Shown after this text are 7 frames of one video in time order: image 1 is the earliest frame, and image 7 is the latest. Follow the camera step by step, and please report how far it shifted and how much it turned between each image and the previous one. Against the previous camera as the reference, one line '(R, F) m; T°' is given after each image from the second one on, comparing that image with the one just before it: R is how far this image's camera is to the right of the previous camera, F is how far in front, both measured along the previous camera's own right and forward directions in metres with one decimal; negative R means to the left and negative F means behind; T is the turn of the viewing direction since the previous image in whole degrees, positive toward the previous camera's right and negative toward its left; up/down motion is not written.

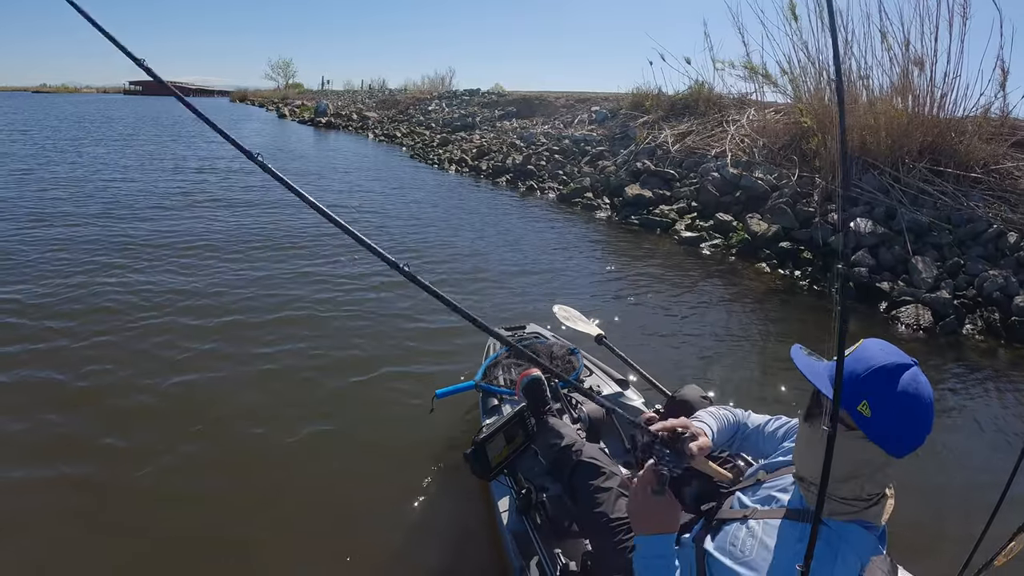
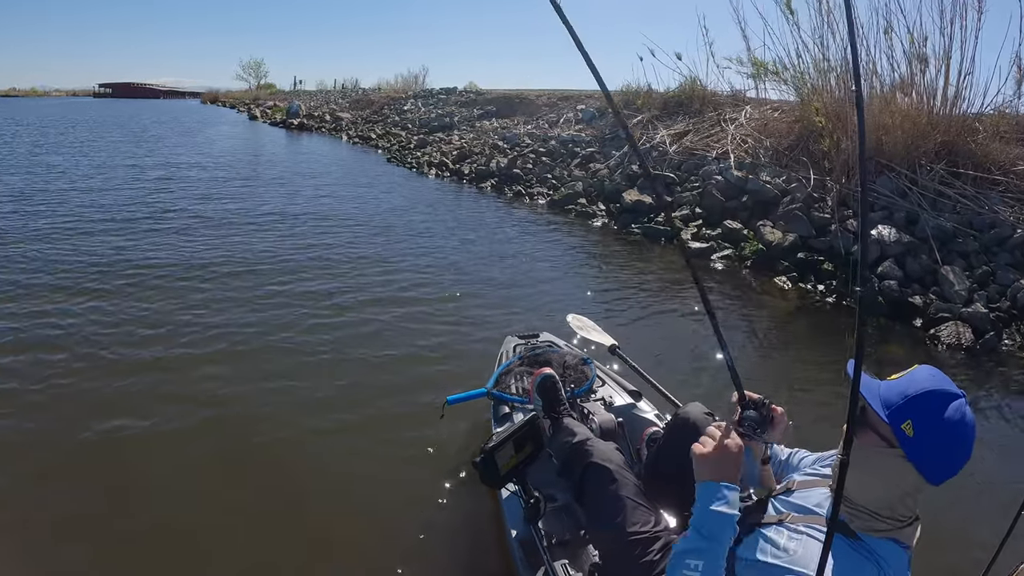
(-0.2, +1.0) m; +2°
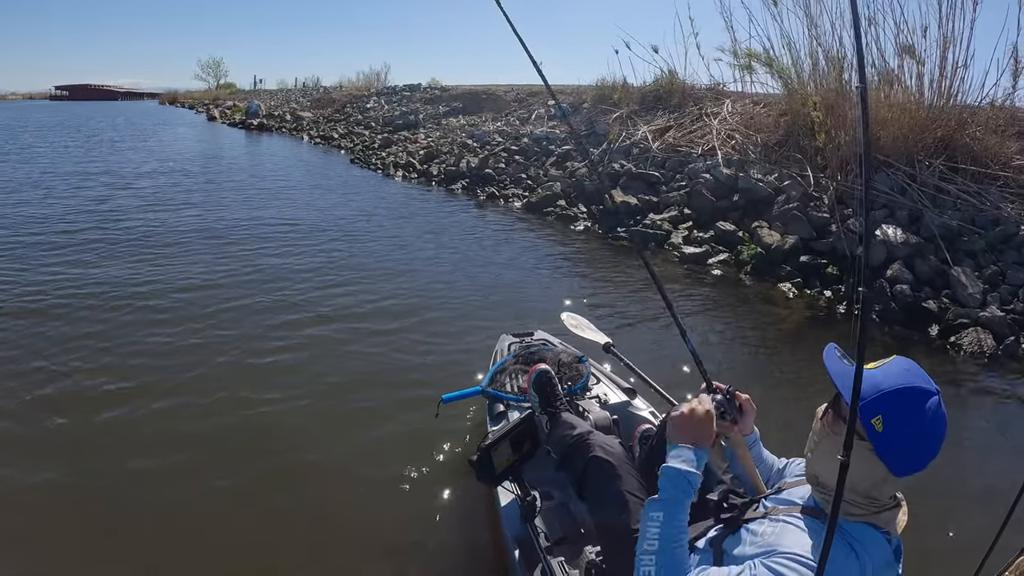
(-0.1, +0.9) m; +3°
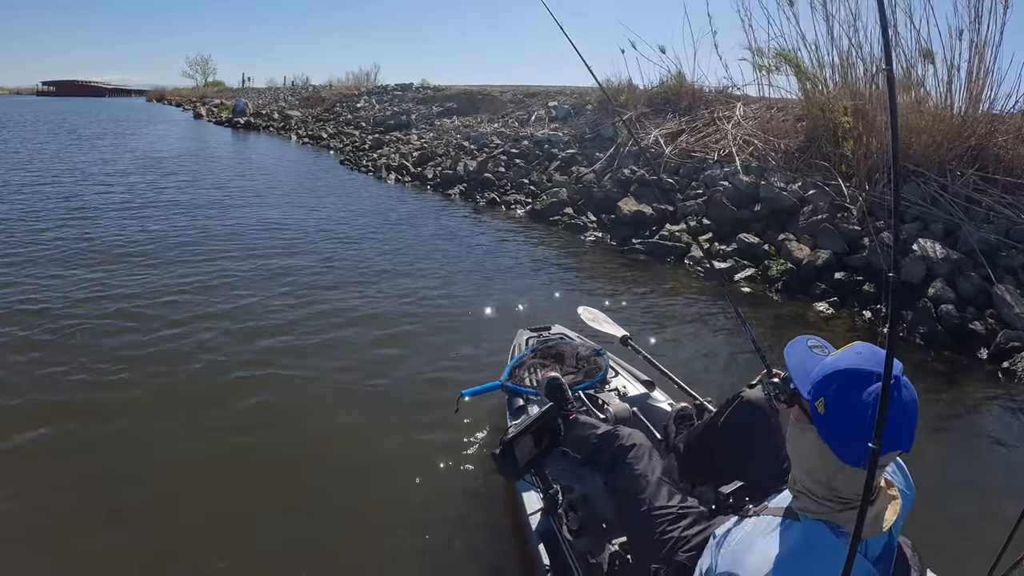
(-0.2, +0.7) m; +1°
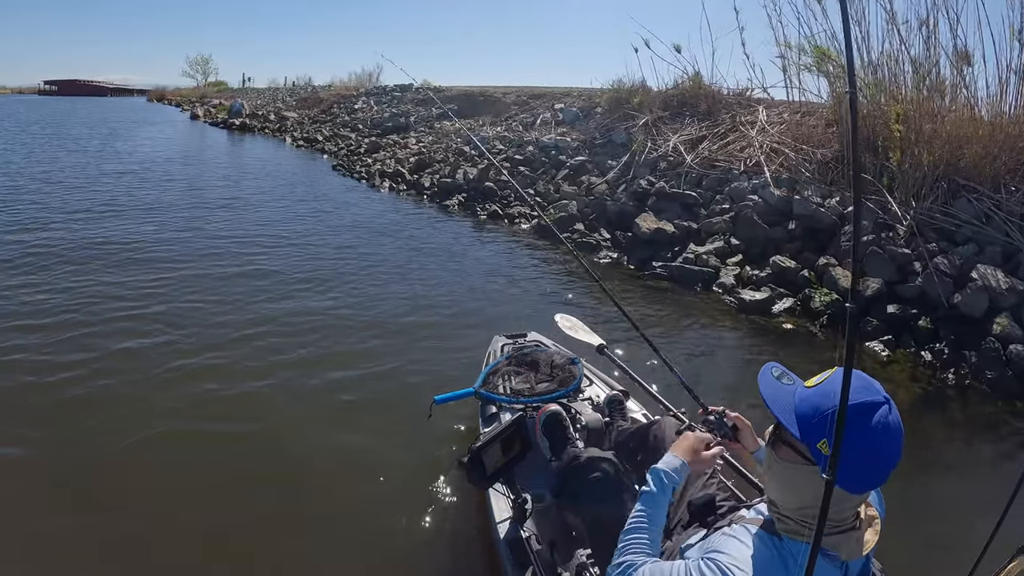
(0.0, +1.0) m; 0°
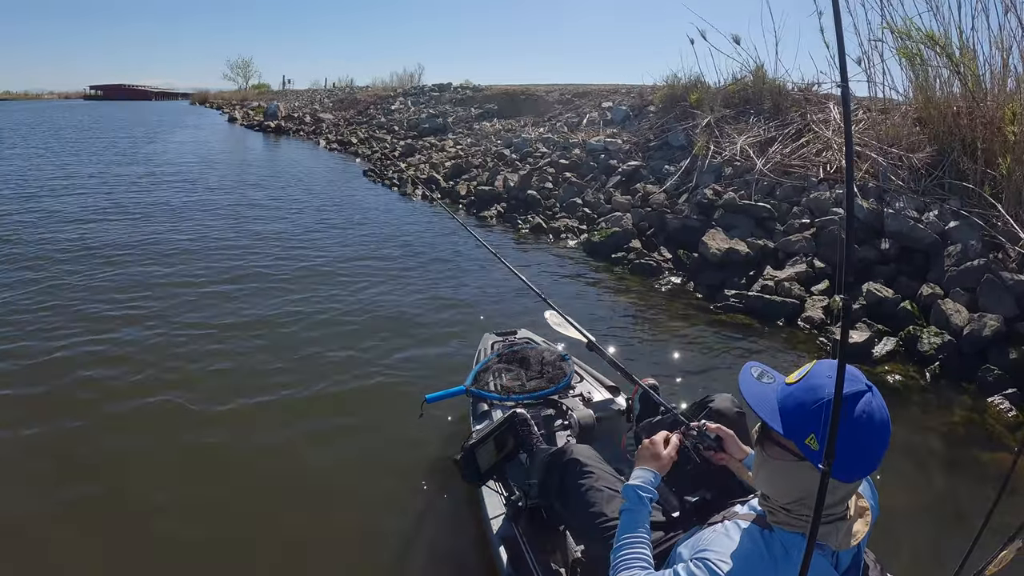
(-0.1, +0.9) m; -3°
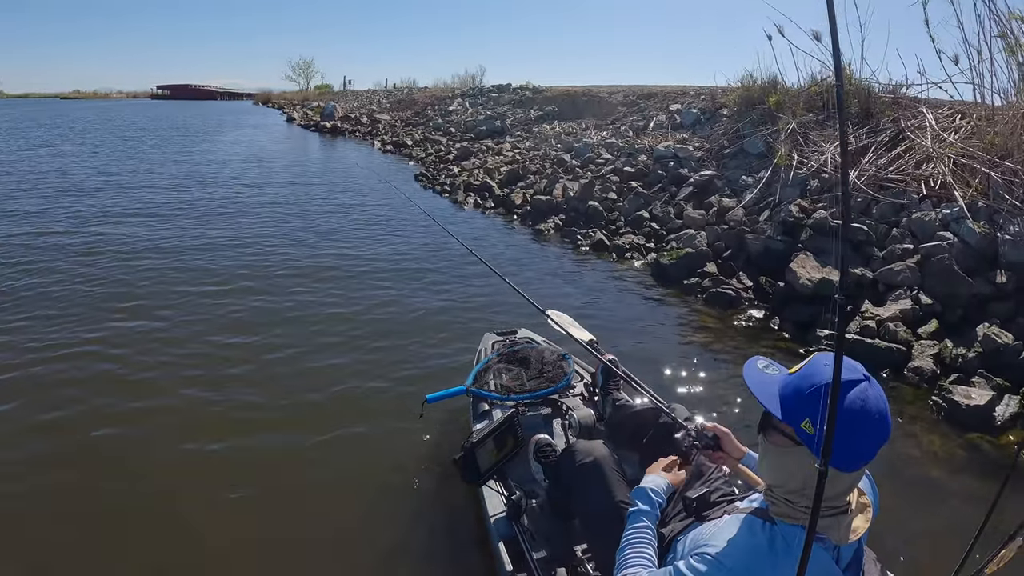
(0.0, +0.7) m; -5°
